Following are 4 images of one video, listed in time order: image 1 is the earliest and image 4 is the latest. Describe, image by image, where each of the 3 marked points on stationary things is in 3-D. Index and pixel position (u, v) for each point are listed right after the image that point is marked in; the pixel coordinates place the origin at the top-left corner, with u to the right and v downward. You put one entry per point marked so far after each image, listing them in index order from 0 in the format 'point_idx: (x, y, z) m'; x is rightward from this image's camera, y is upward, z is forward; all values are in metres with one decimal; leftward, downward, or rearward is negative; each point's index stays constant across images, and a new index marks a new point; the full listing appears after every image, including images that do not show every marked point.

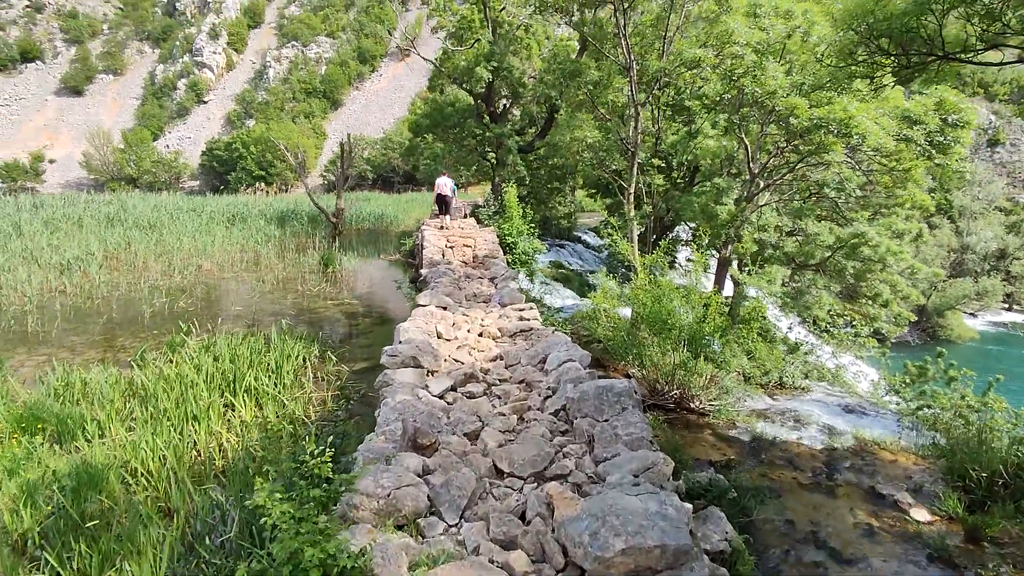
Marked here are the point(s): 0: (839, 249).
0: (+5.2, +0.6, +9.3) m
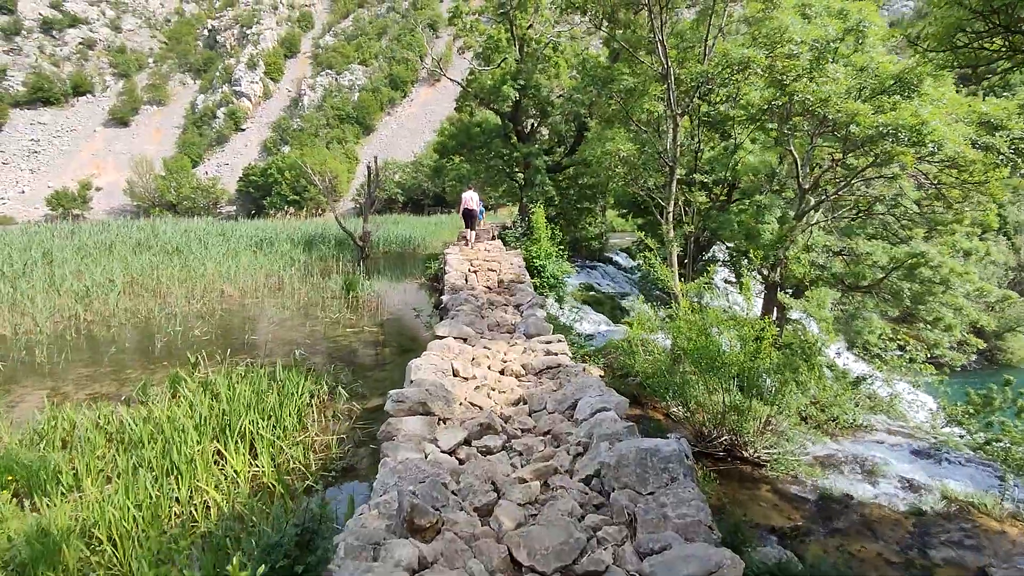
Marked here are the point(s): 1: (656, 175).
0: (+5.6, +0.3, +8.6) m
1: (+2.0, +1.6, +8.1) m
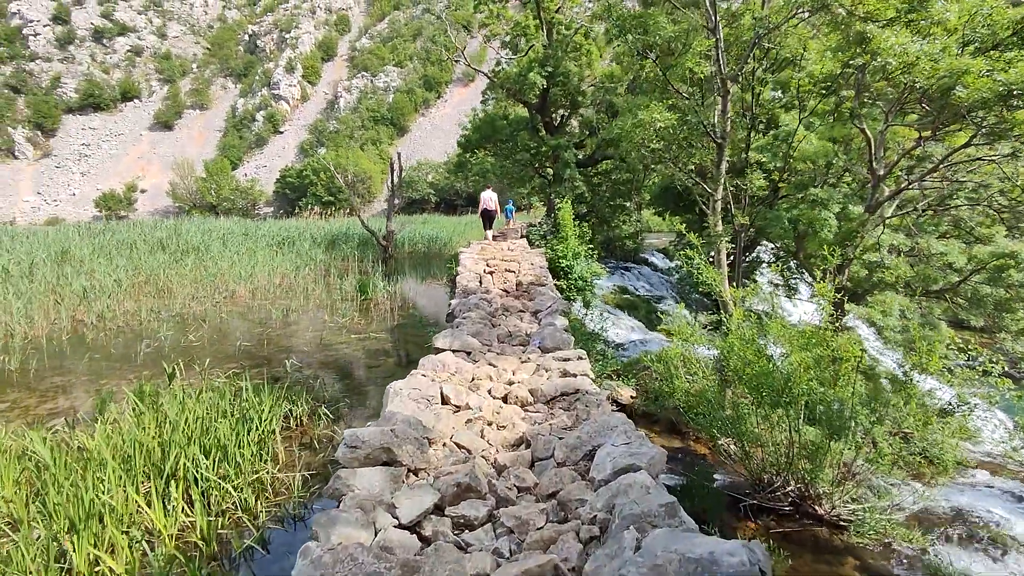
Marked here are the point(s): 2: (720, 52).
0: (+5.9, +0.2, +7.4) m
1: (+2.3, +1.6, +7.1) m
2: (+2.0, +2.2, +5.6) m
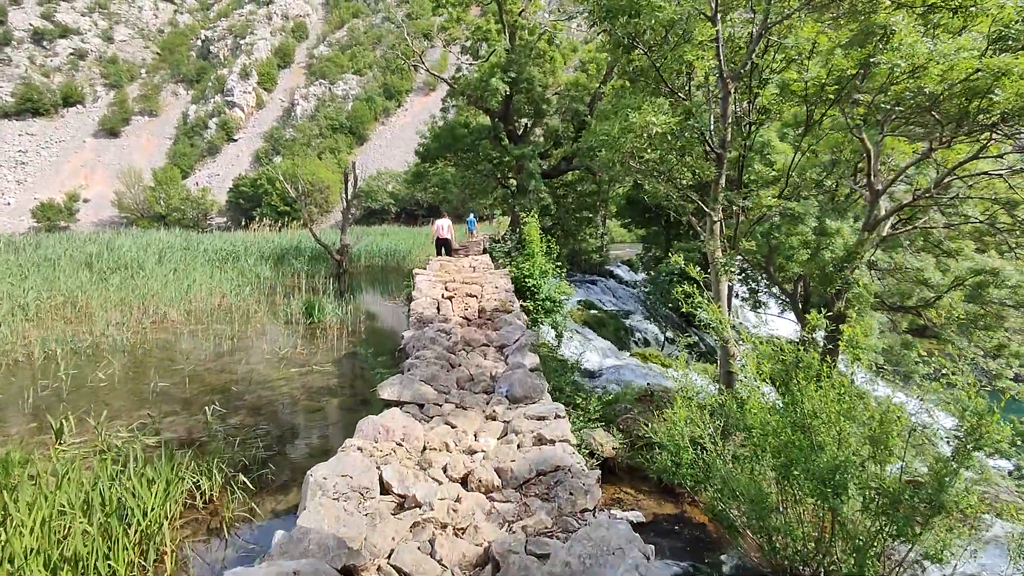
0: (+5.5, 0.0, +7.0) m
1: (+1.9, +1.3, +6.5) m
2: (+1.6, +1.9, +5.0) m
